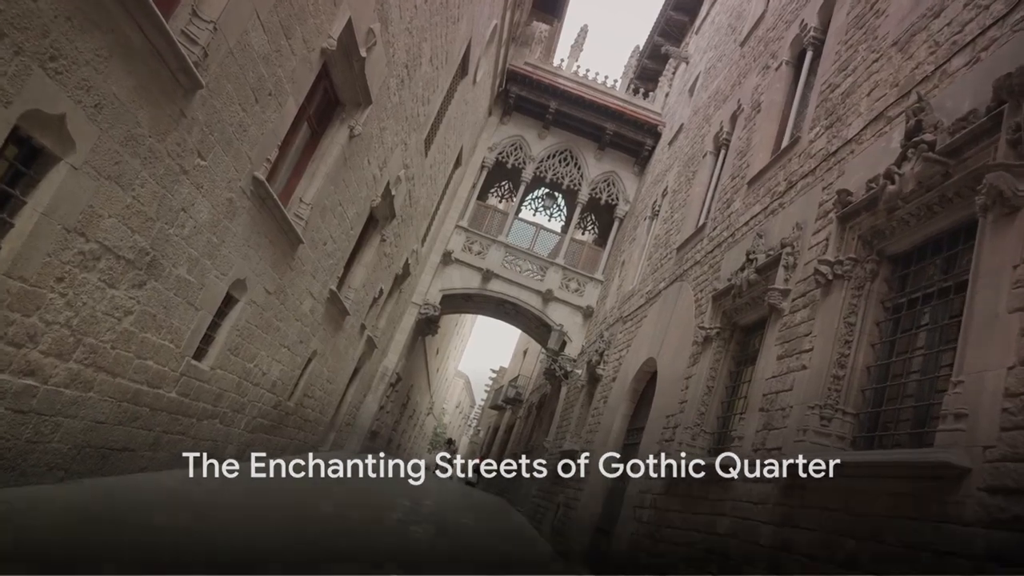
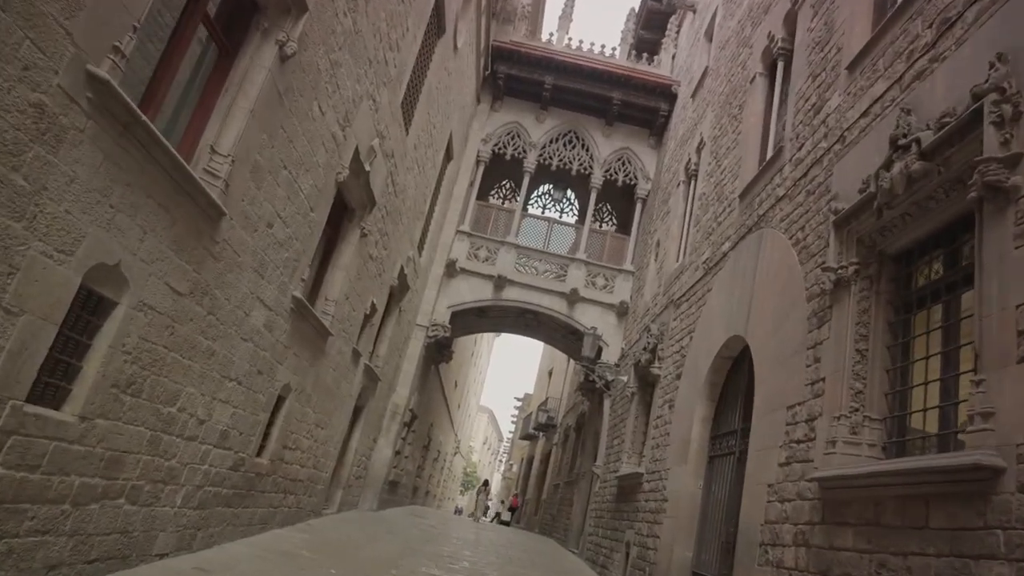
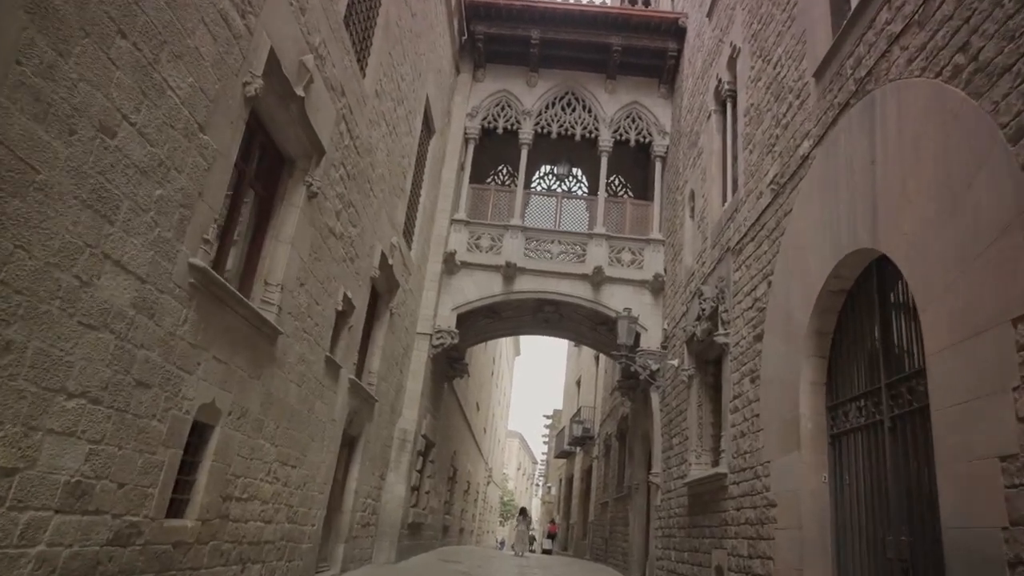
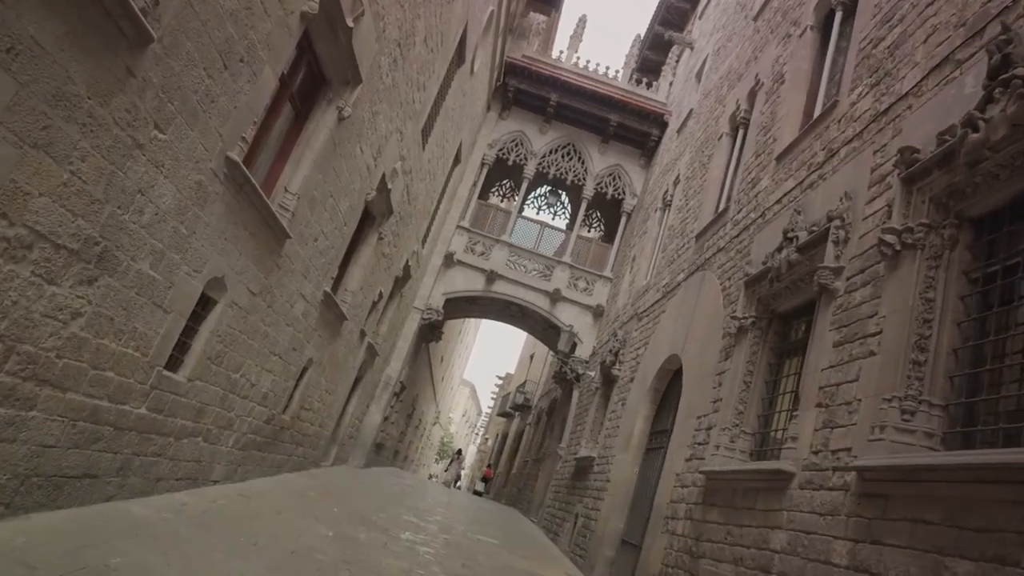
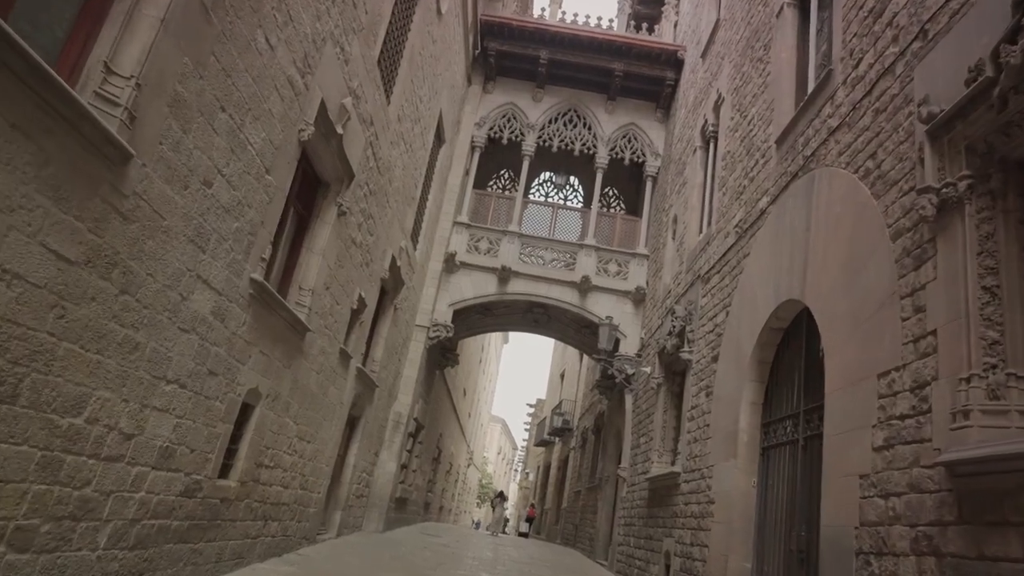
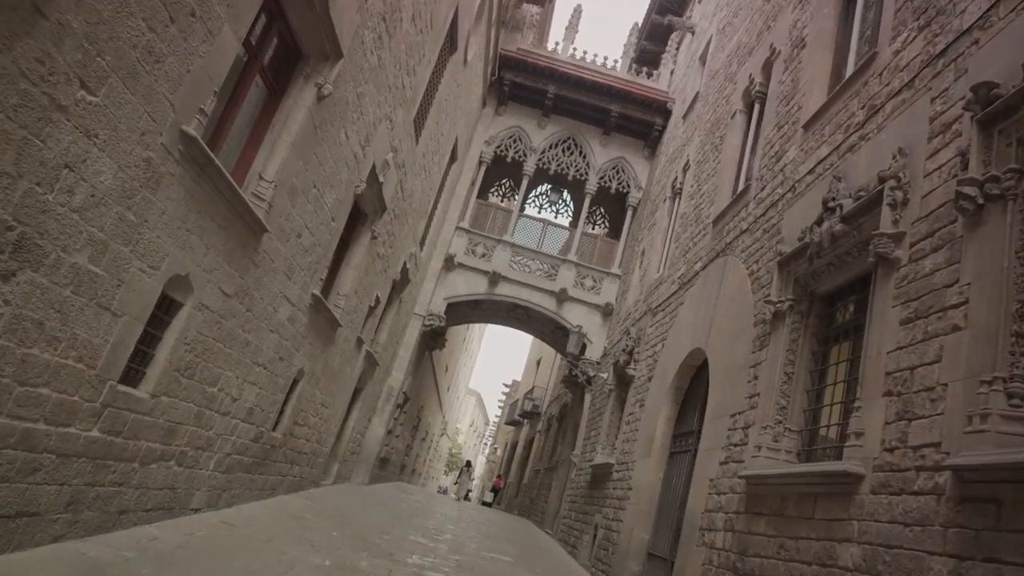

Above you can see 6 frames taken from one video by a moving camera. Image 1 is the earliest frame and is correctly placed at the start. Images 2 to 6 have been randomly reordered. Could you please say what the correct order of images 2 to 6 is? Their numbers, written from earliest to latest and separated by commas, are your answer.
4, 6, 2, 5, 3
